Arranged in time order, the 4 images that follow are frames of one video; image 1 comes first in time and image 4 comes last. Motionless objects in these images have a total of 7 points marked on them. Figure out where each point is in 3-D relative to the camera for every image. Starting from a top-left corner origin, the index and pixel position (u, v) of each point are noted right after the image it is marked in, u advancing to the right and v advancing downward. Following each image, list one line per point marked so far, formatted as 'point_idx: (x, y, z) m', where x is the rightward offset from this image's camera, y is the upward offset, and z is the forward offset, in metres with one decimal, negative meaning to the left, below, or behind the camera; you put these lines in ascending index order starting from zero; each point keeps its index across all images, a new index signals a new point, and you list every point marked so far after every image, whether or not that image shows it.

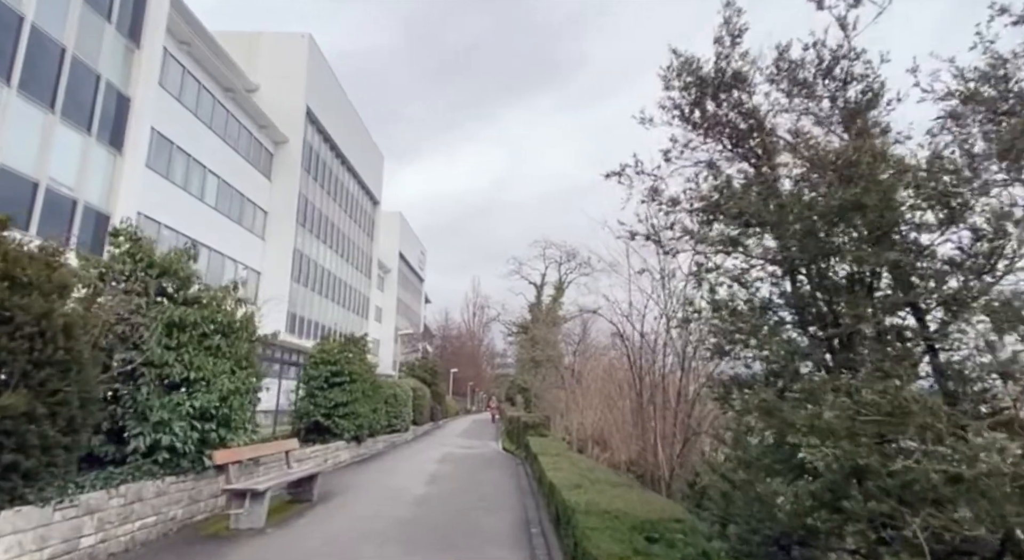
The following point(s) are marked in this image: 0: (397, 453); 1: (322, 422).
0: (-3.1, -4.7, +17.6) m
1: (-4.2, -3.1, +14.2) m
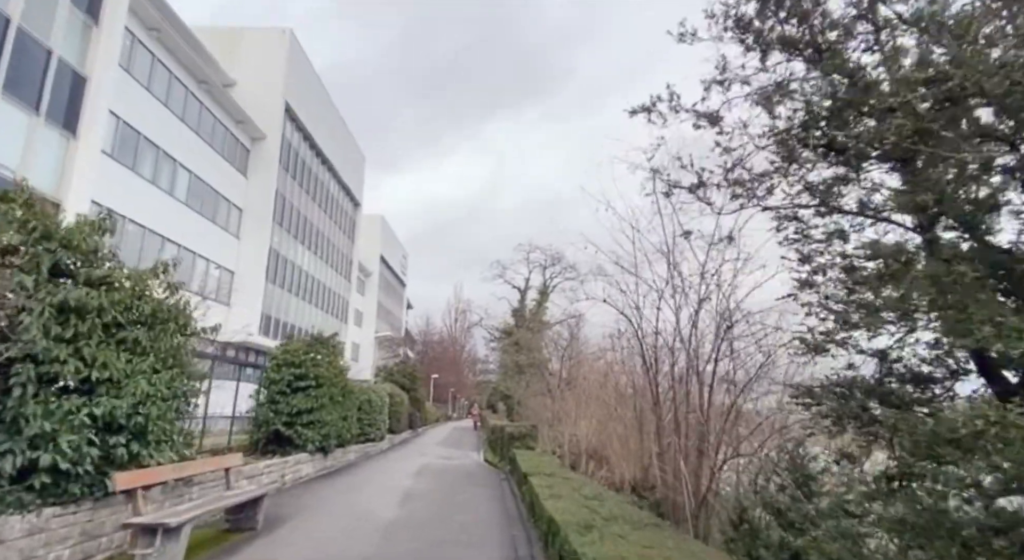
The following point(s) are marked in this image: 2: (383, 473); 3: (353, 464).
0: (-3.5, -4.6, +16.0) m
1: (-4.5, -3.0, +12.6) m
2: (-3.0, -4.5, +14.9) m
3: (-3.8, -4.5, +15.6) m
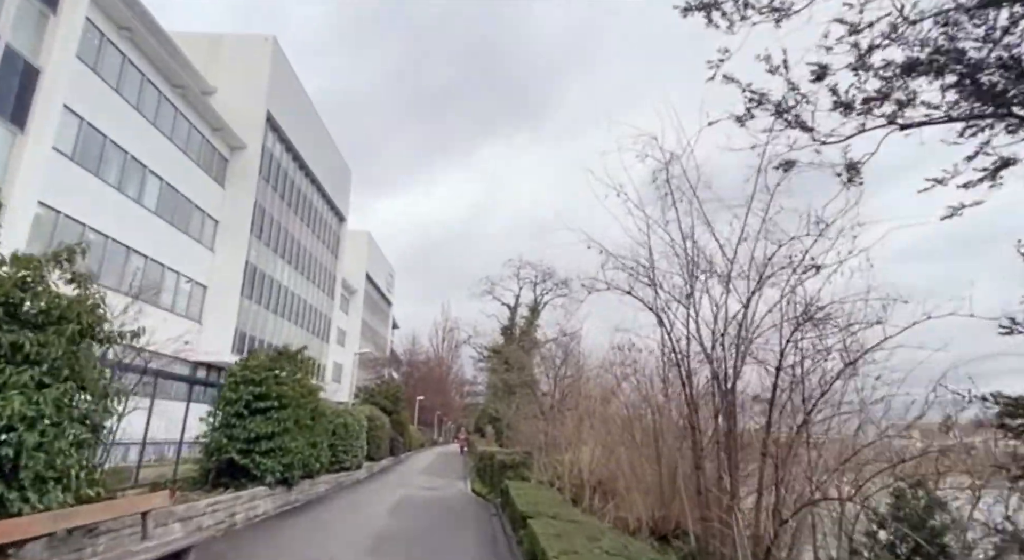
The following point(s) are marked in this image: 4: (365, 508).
0: (-3.7, -4.8, +14.2) m
1: (-4.6, -3.0, +10.9) m
2: (-3.2, -4.7, +13.2) m
3: (-4.0, -4.7, +13.8) m
4: (-3.0, -4.7, +13.2) m
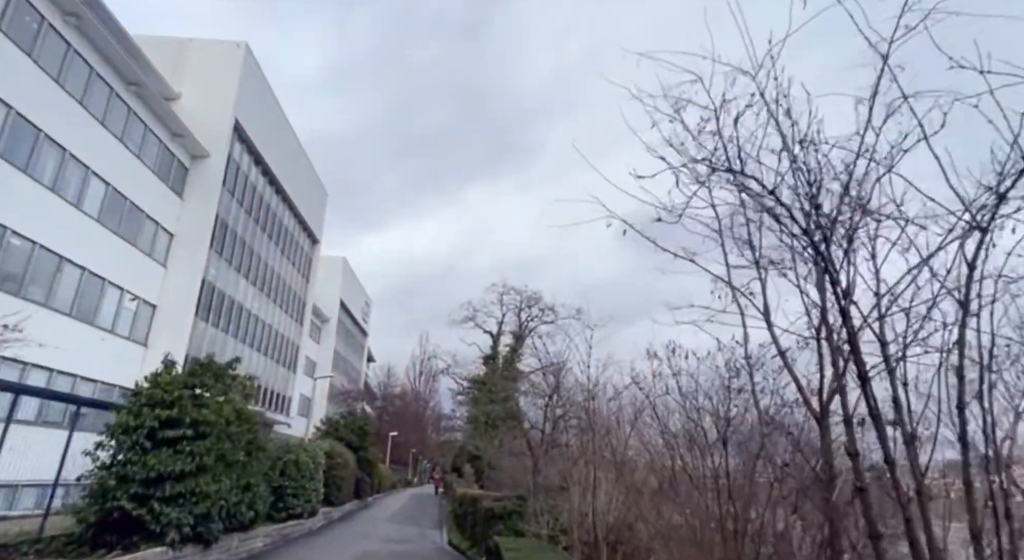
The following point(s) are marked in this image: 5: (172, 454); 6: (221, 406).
0: (-4.0, -4.8, +11.3) m
1: (-4.7, -2.8, +8.0) m
2: (-3.4, -4.6, +10.3) m
3: (-4.2, -4.6, +10.9) m
4: (-3.2, -4.6, +10.3) m
5: (-4.4, -2.3, +8.3) m
6: (-4.2, -1.9, +9.3) m
